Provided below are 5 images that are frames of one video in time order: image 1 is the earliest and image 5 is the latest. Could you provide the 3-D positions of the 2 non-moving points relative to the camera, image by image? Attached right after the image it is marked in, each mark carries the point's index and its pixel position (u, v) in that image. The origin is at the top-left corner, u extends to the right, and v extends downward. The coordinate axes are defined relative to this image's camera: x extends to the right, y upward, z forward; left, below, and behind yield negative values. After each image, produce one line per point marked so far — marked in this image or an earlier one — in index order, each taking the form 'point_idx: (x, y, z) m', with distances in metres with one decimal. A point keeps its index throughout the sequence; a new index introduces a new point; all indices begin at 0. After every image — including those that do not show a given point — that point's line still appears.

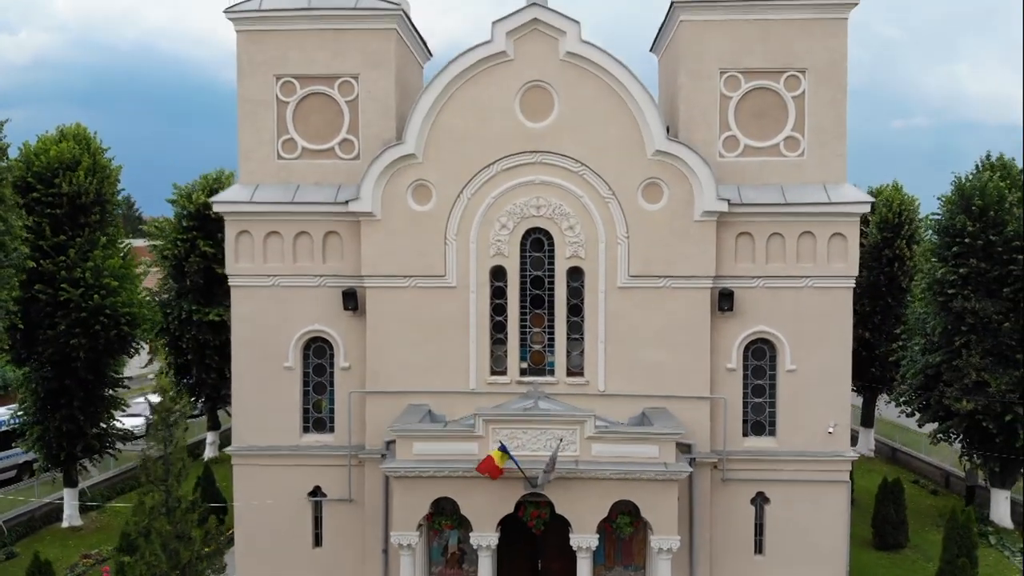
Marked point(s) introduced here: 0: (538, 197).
0: (+0.5, +1.8, +14.5) m
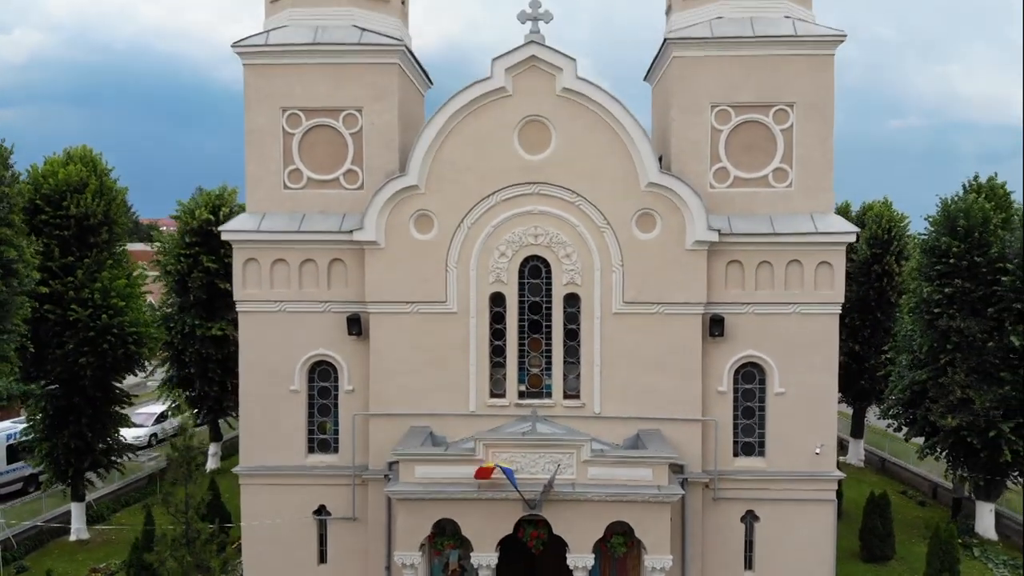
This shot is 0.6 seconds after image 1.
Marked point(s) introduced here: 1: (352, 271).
0: (+0.5, +1.3, +15.0) m
1: (-3.3, +0.4, +15.5) m
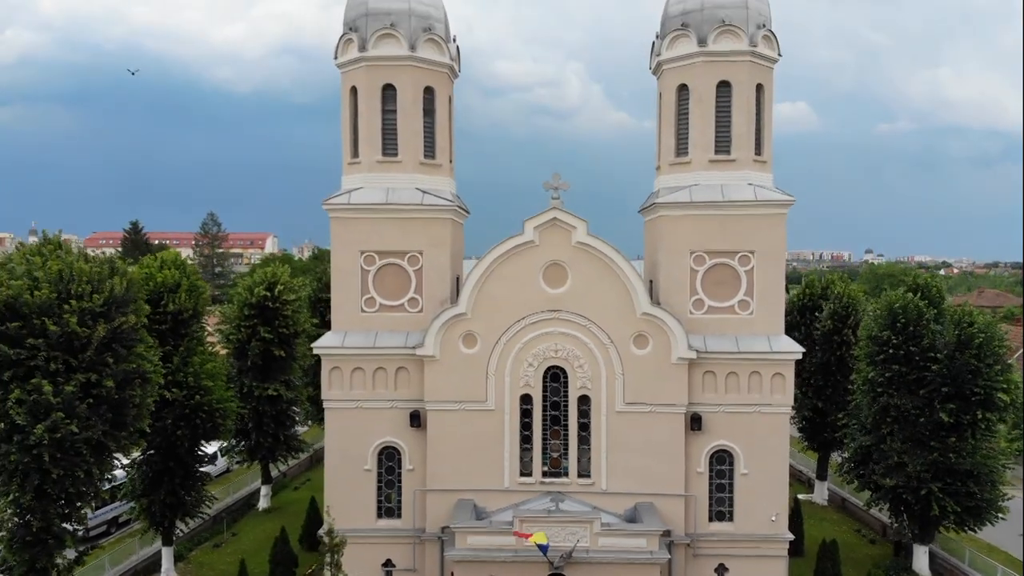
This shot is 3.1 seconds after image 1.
0: (+1.2, -1.5, +19.5) m
1: (-2.6, -2.4, +19.9) m
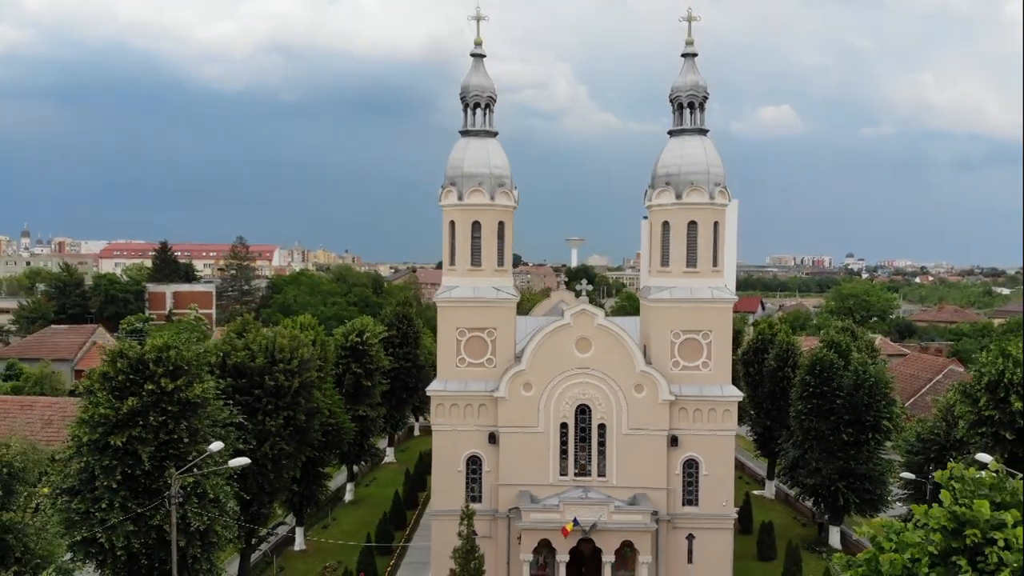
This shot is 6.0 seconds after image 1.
0: (+2.9, -4.1, +30.0) m
1: (-0.9, -5.0, +30.4) m
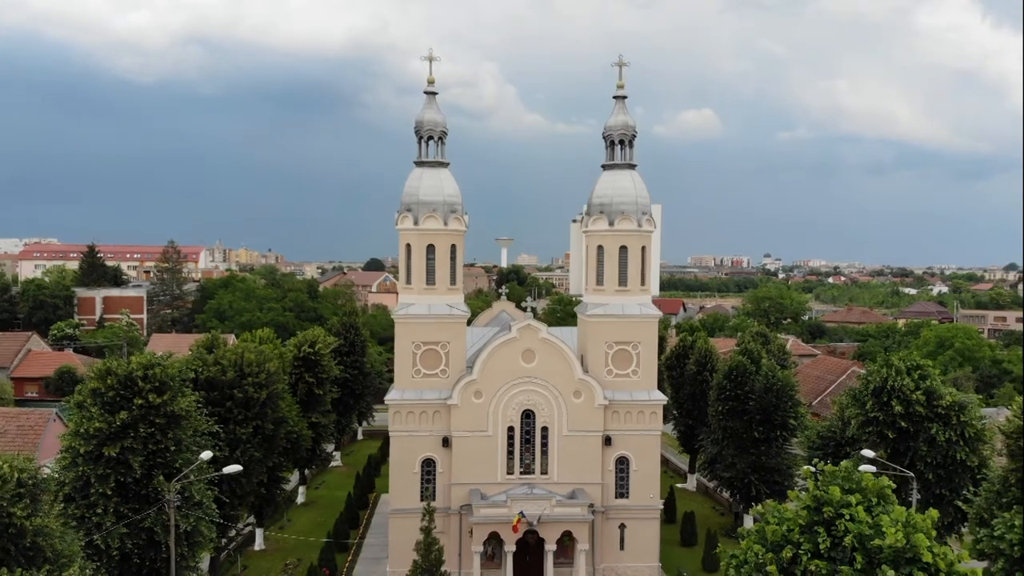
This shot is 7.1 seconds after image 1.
0: (+0.7, -4.9, +33.4) m
1: (-3.1, -5.7, +33.4) m
